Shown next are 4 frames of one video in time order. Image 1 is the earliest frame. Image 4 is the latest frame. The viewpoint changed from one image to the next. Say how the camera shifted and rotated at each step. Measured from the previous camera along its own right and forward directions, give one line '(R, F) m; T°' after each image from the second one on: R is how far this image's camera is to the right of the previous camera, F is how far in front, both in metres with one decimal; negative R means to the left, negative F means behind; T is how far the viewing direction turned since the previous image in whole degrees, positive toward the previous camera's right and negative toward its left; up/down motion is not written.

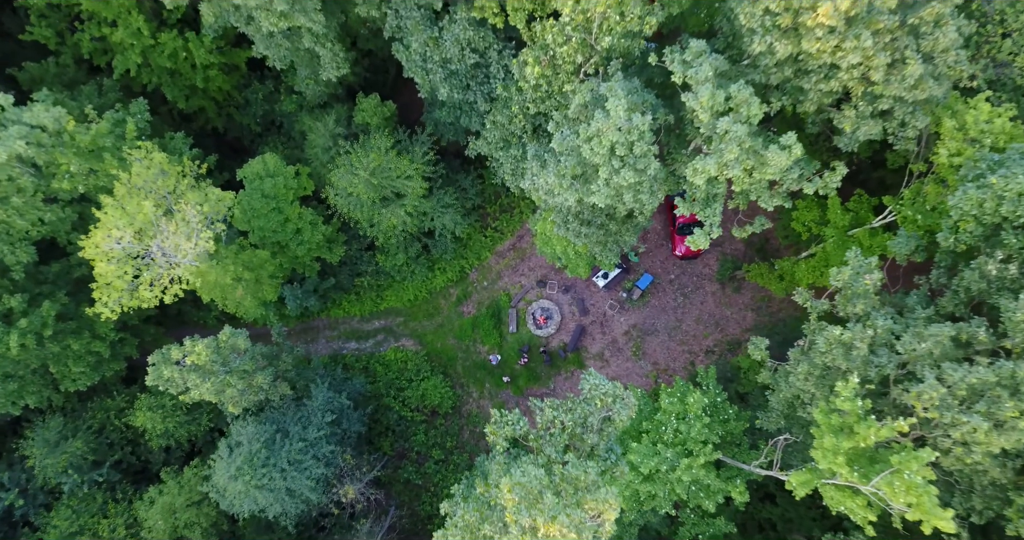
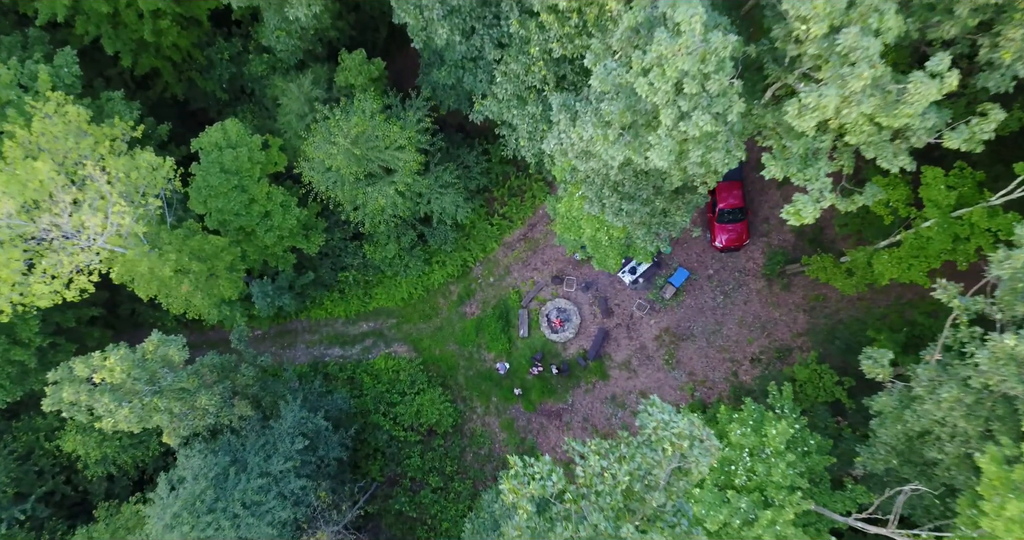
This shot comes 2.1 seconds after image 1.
(-0.3, +3.9) m; 0°
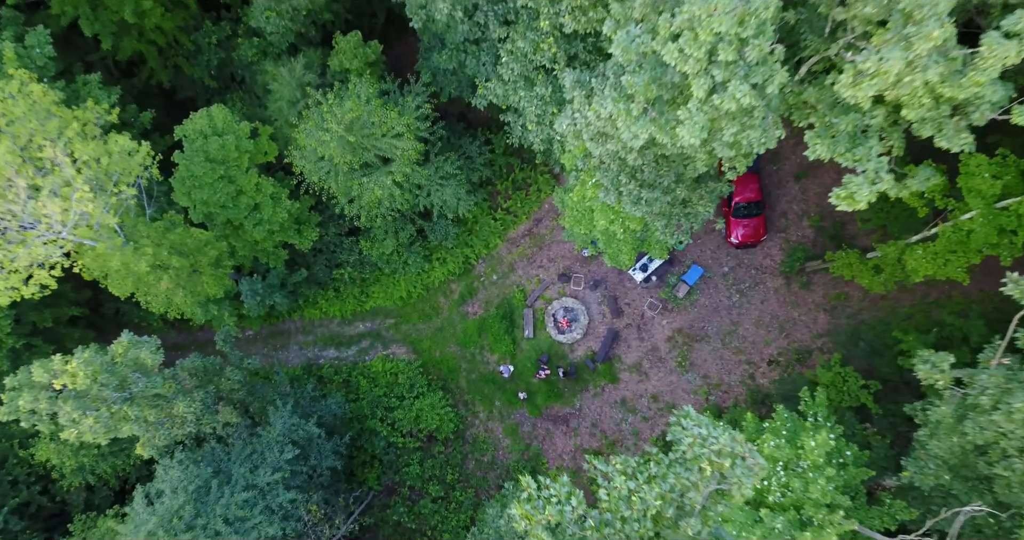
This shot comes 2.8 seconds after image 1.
(-0.1, +1.2) m; 0°
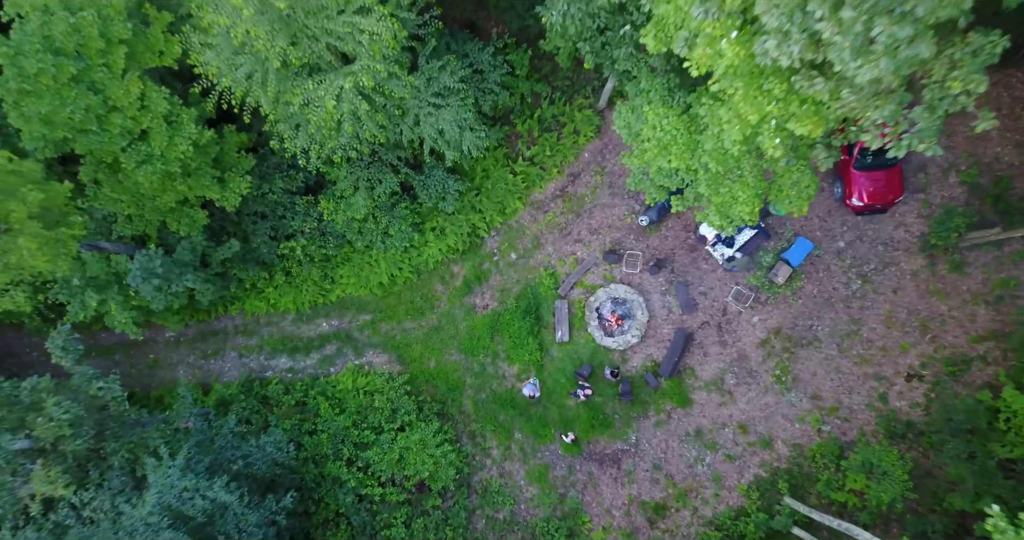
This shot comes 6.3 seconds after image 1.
(-0.5, +6.4) m; 0°
